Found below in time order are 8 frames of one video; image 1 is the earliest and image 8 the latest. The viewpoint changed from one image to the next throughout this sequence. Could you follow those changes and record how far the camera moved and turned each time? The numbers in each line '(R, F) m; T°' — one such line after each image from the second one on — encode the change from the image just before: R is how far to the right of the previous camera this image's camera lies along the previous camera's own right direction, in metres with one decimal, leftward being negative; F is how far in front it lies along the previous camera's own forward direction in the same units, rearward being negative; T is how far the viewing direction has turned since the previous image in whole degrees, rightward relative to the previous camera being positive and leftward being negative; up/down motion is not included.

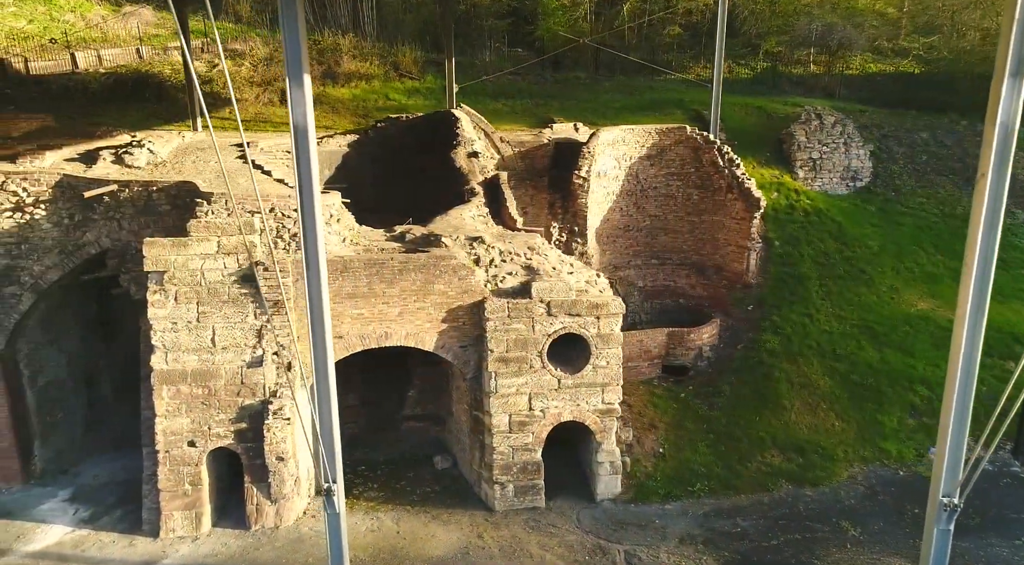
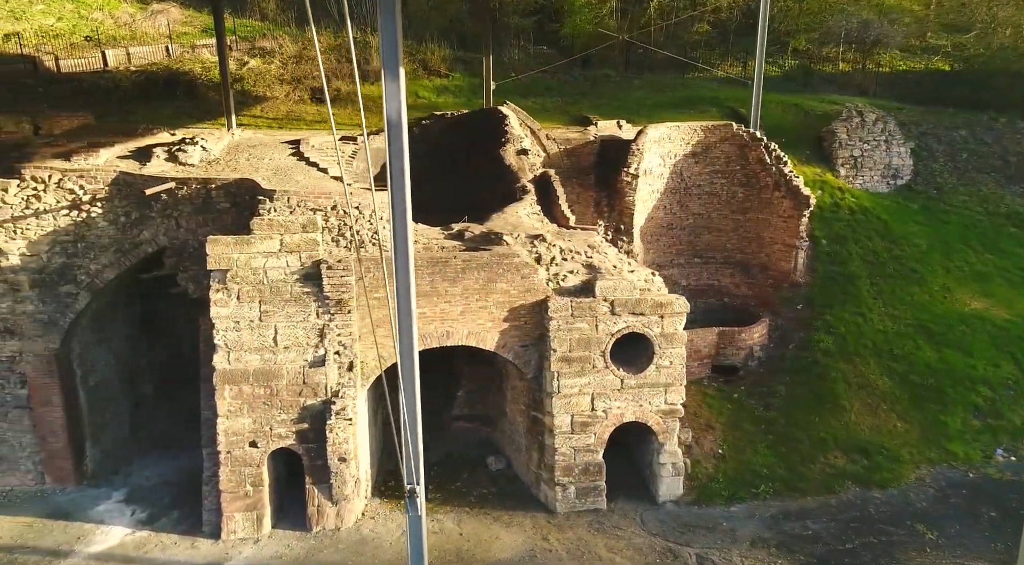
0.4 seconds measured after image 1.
(-0.8, +0.2) m; 0°
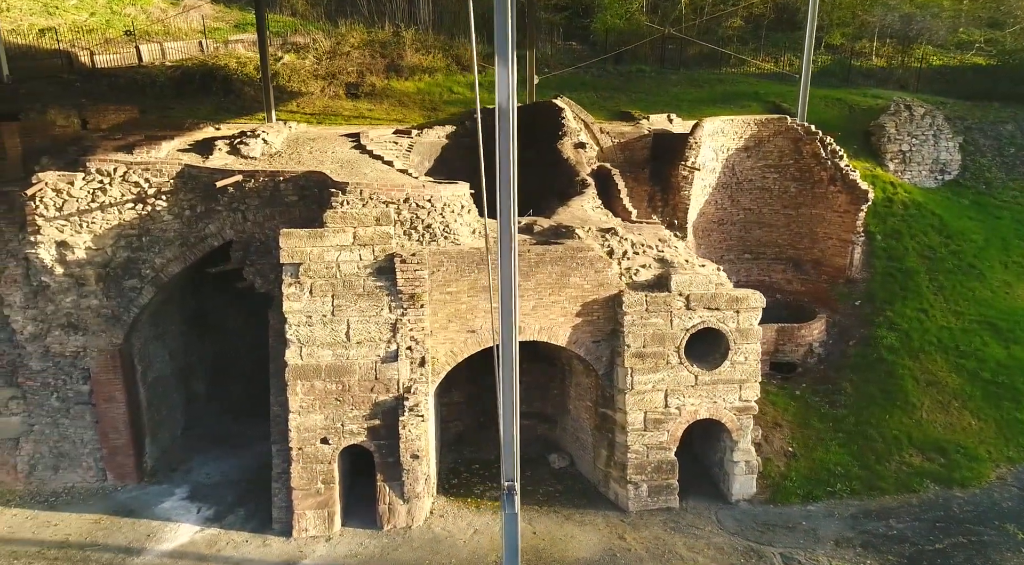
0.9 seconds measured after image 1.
(-0.9, +0.2) m; 0°
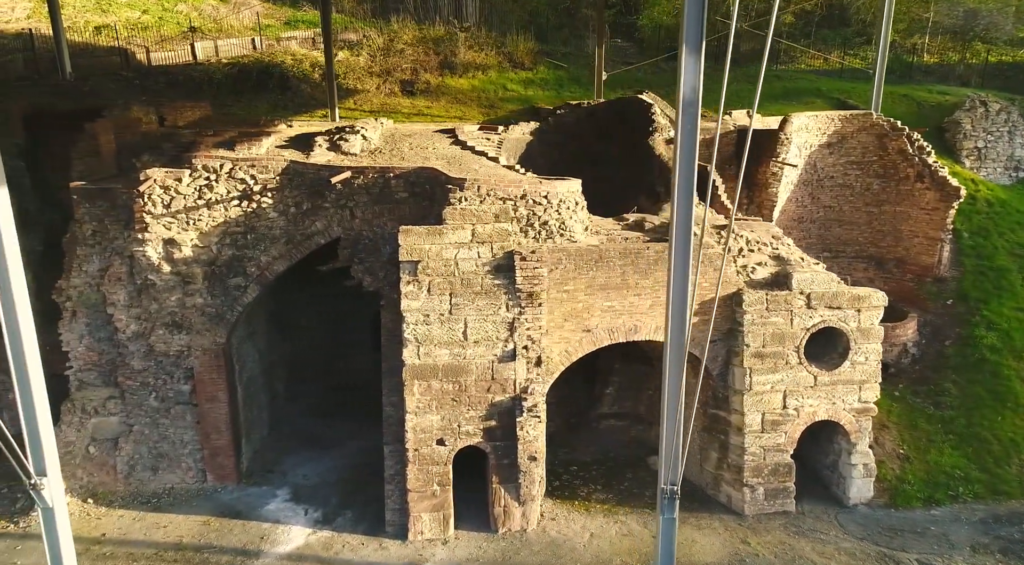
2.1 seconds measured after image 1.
(-1.4, +0.2) m; -1°
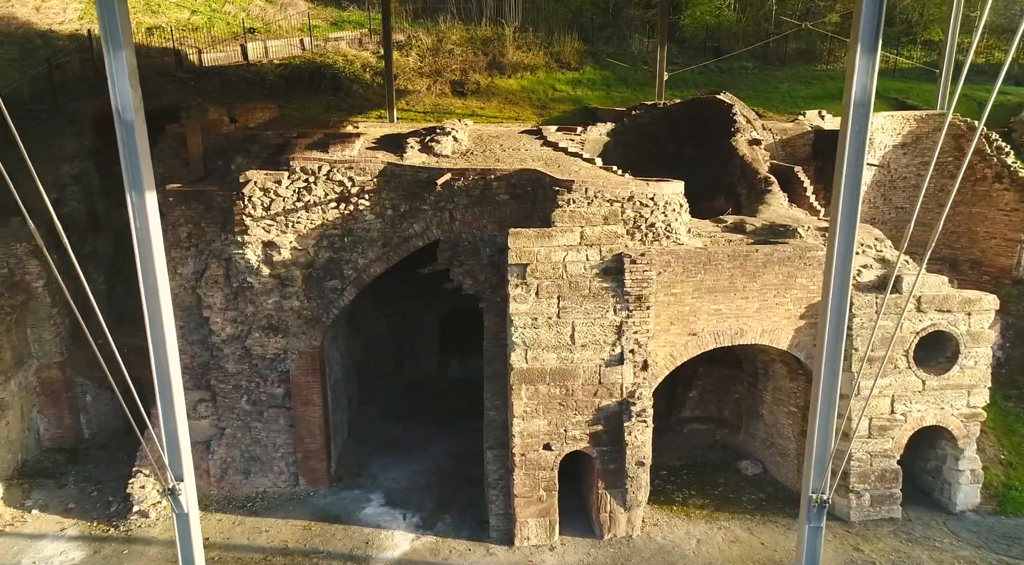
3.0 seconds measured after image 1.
(-1.2, +0.1) m; -1°
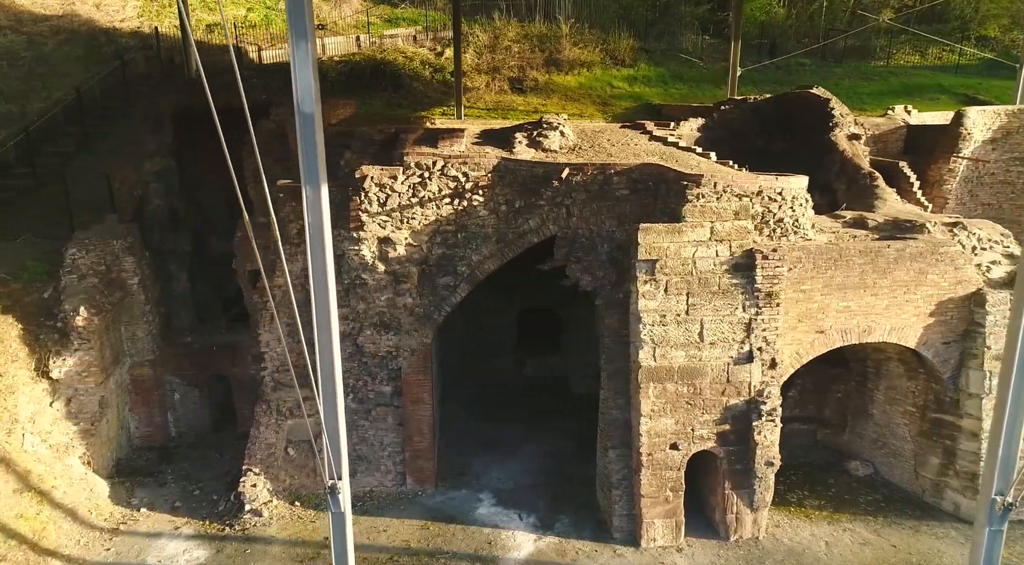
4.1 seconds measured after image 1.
(-1.4, +0.2) m; -1°
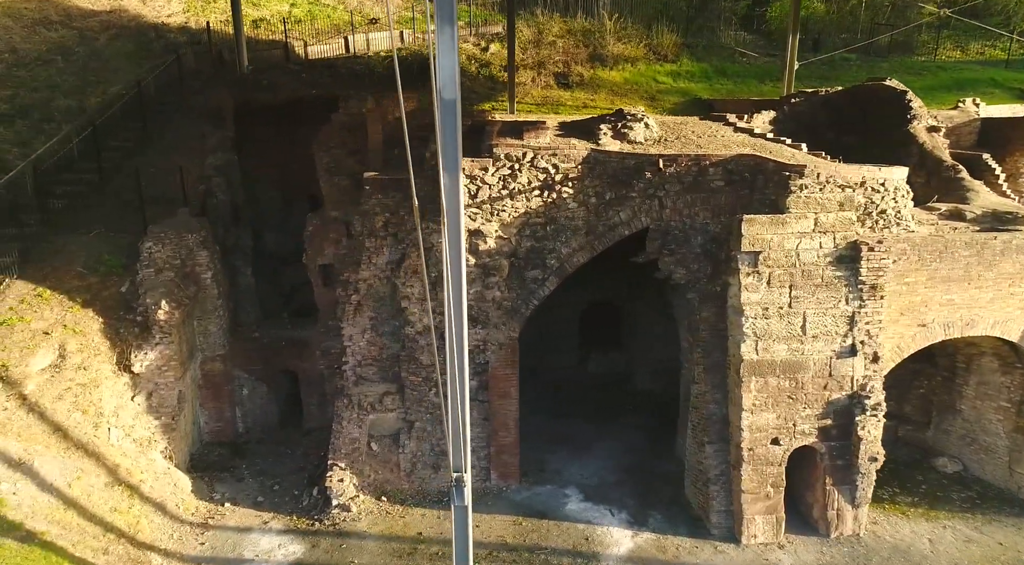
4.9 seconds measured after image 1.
(-1.1, +0.1) m; -1°
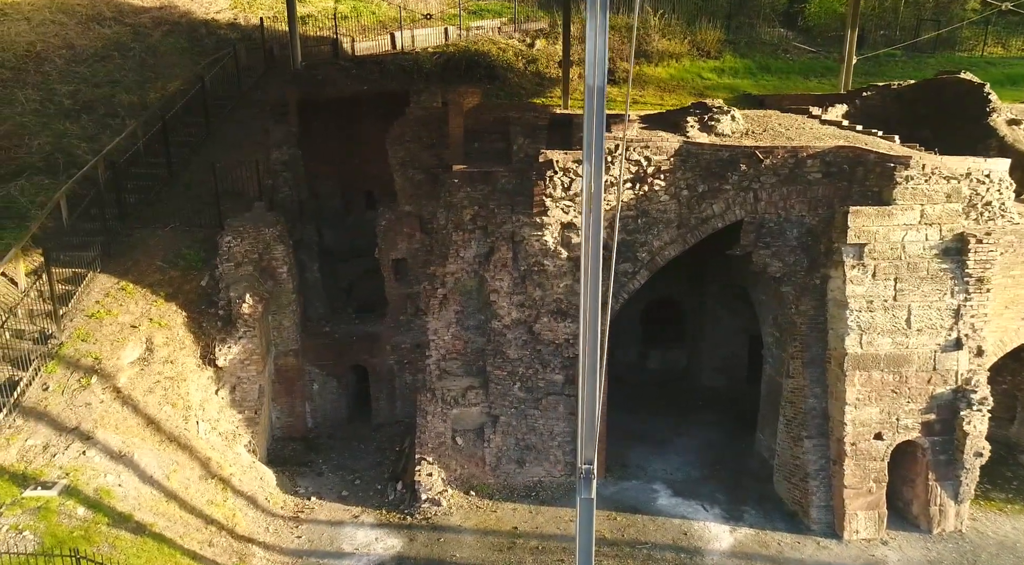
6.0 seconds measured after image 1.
(-1.1, +0.1) m; -1°
